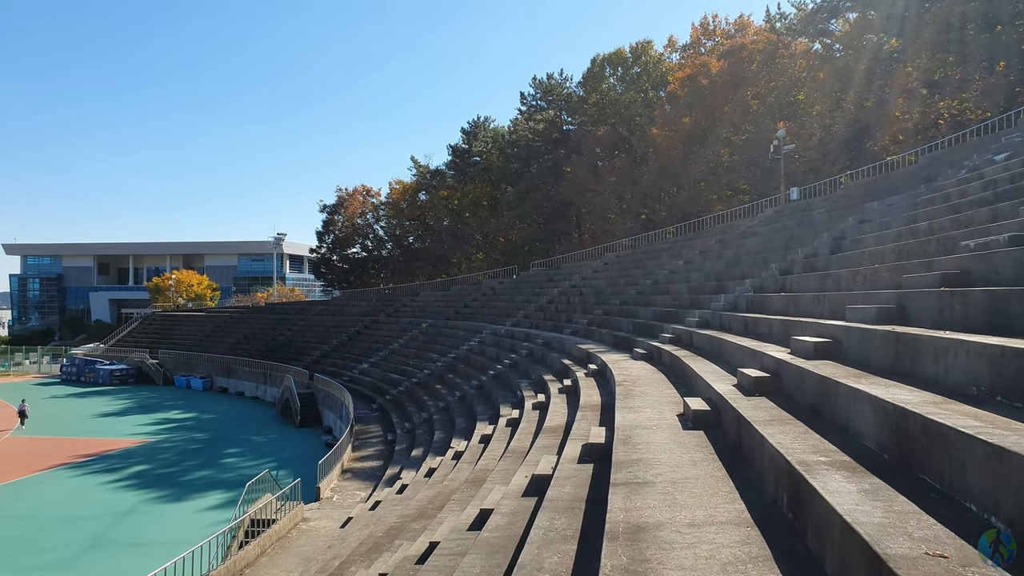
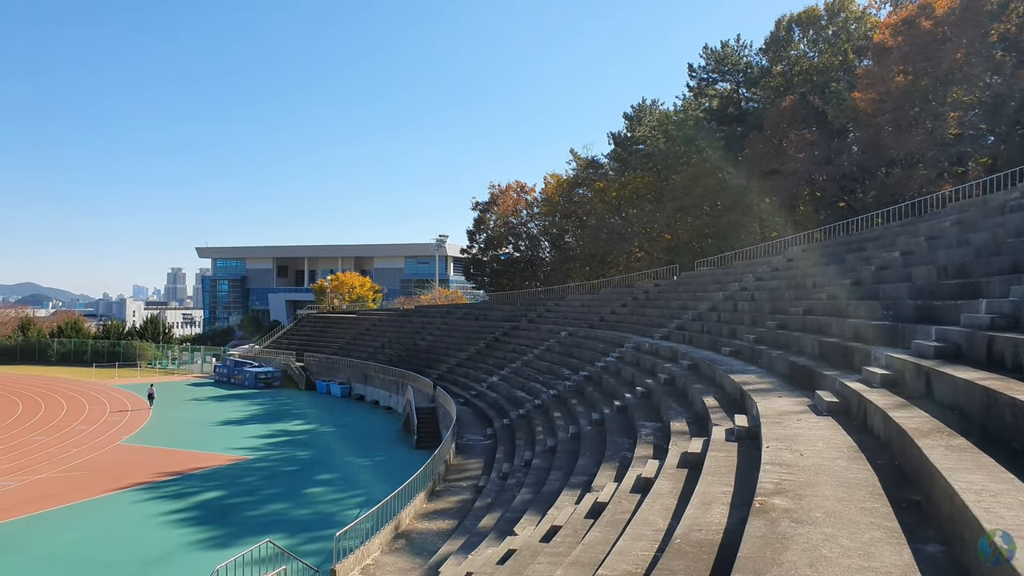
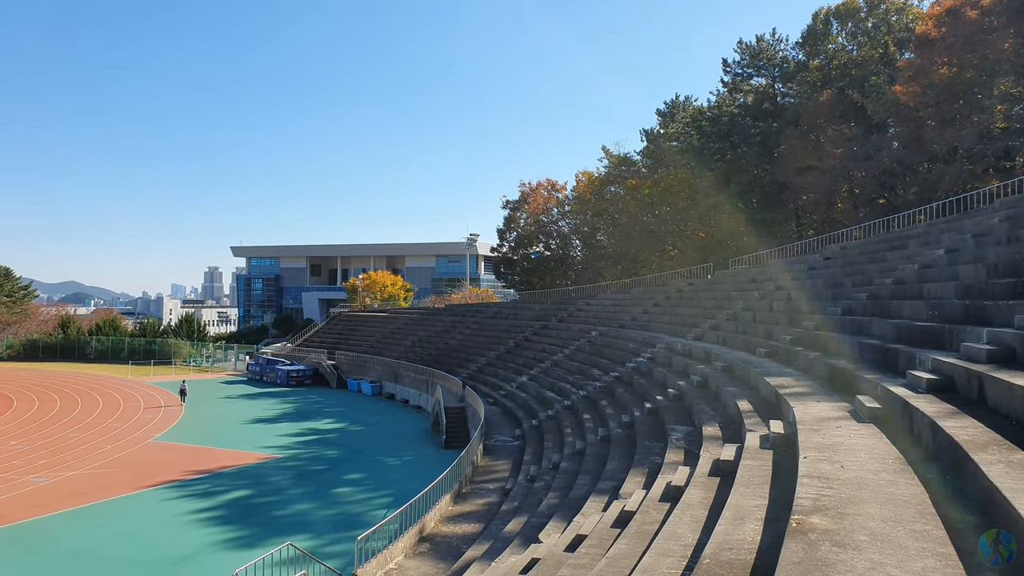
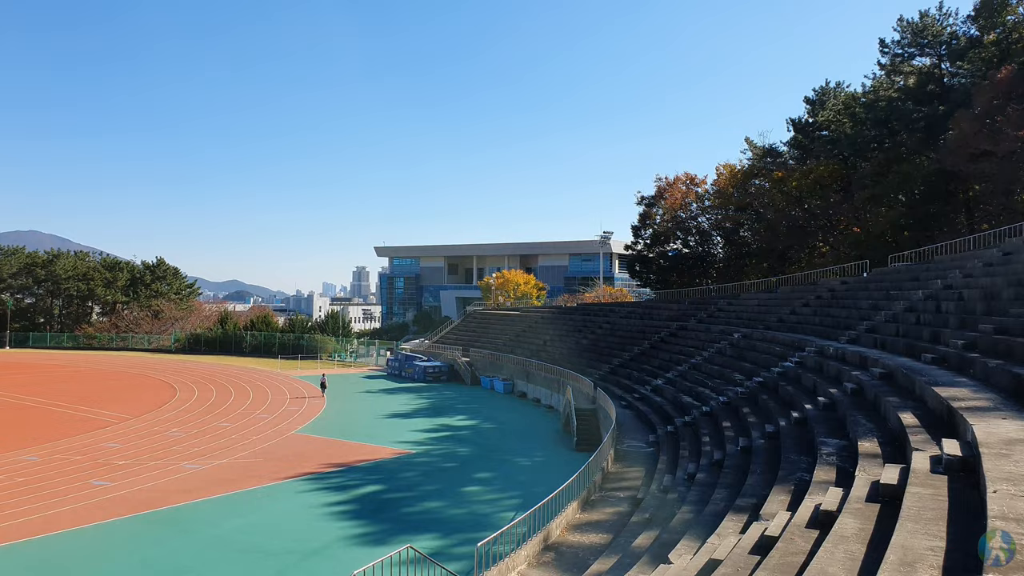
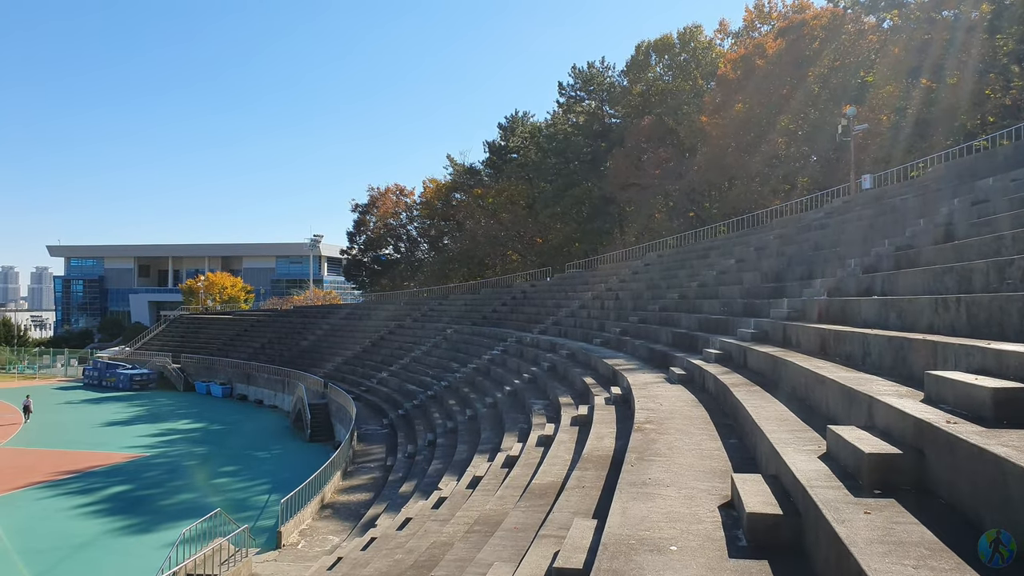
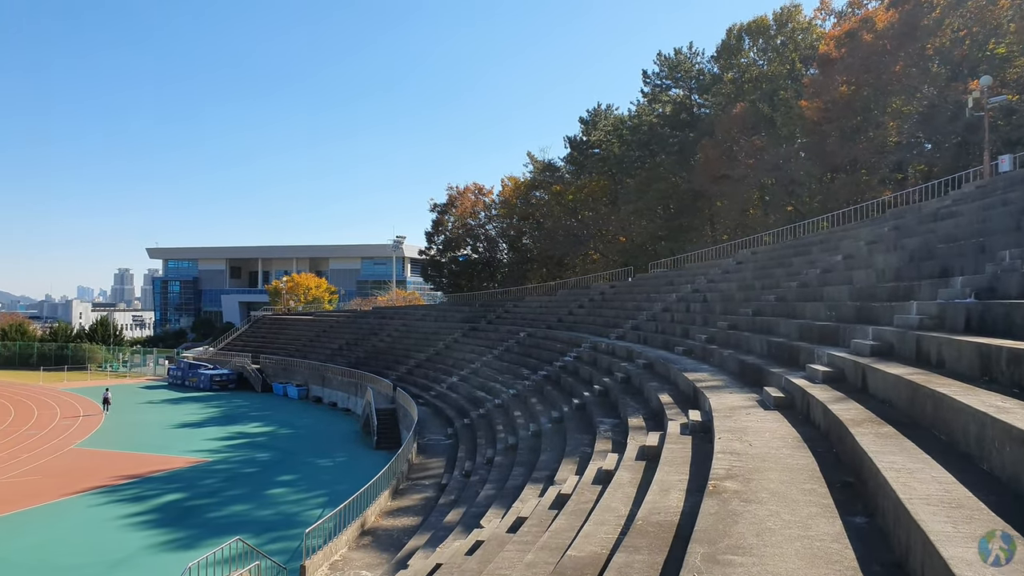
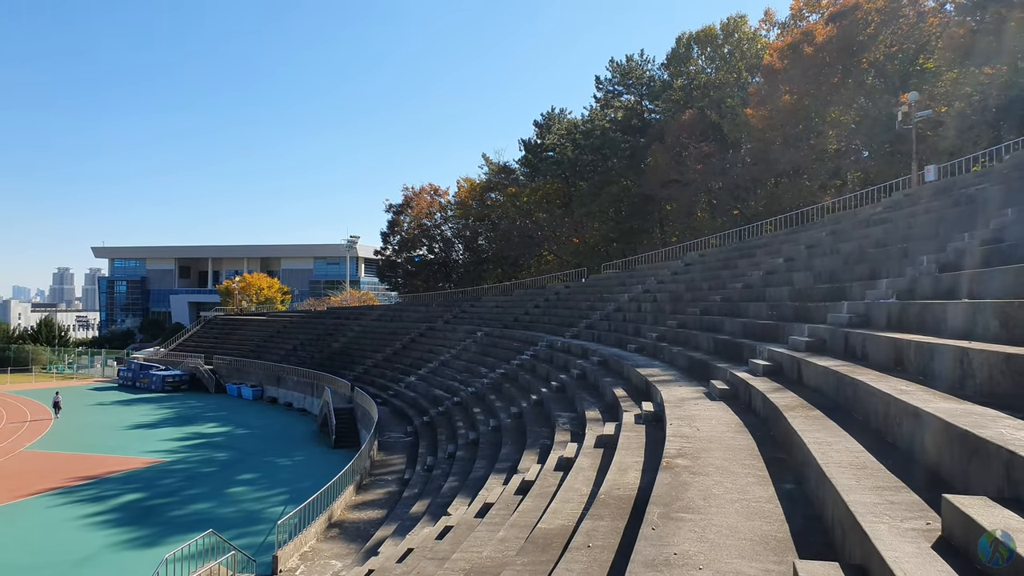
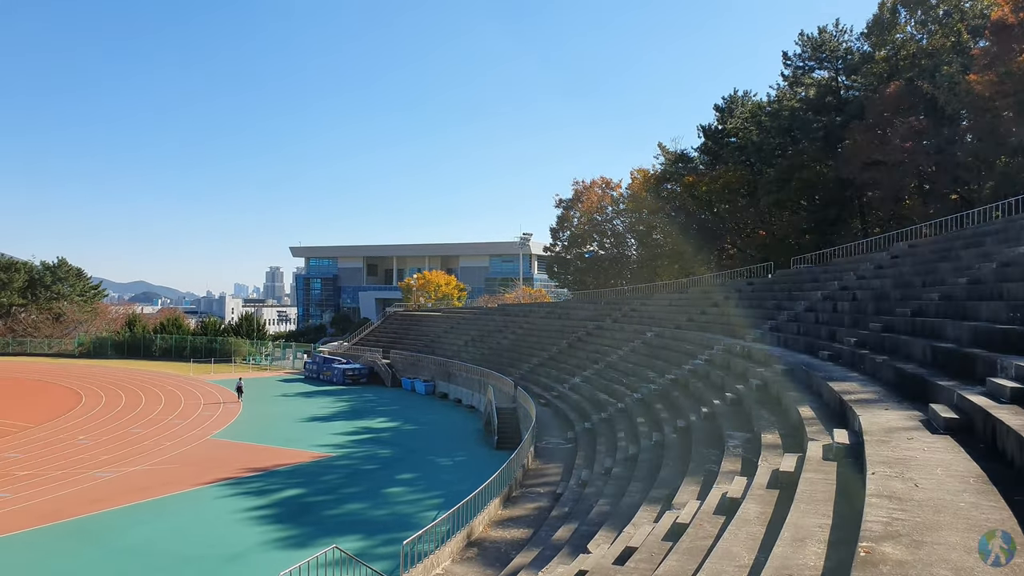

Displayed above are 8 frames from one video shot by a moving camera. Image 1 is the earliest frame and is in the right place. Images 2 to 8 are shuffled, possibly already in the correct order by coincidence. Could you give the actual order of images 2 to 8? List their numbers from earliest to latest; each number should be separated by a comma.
5, 7, 6, 2, 3, 8, 4
